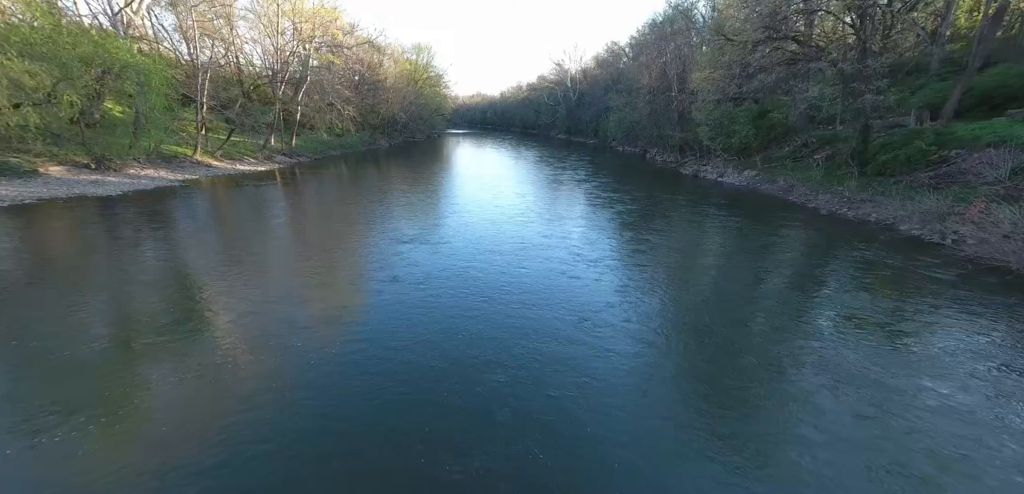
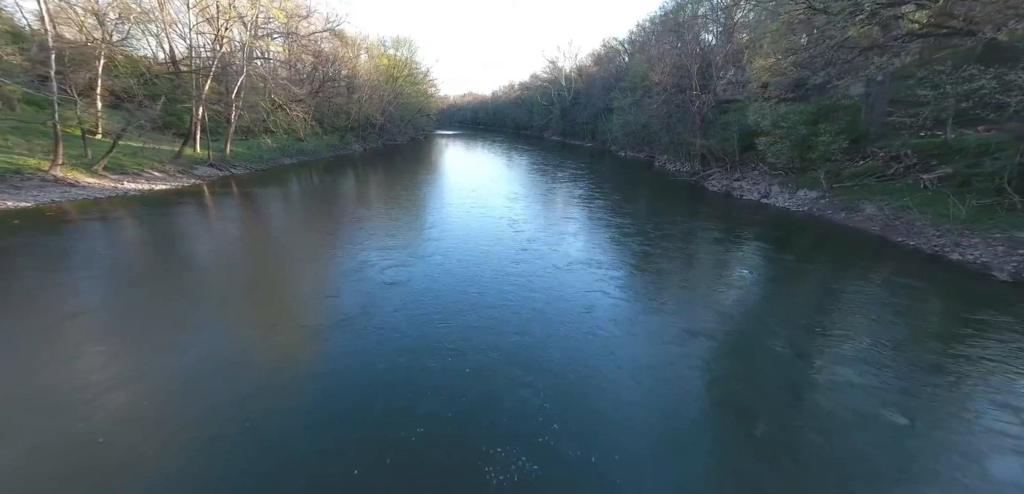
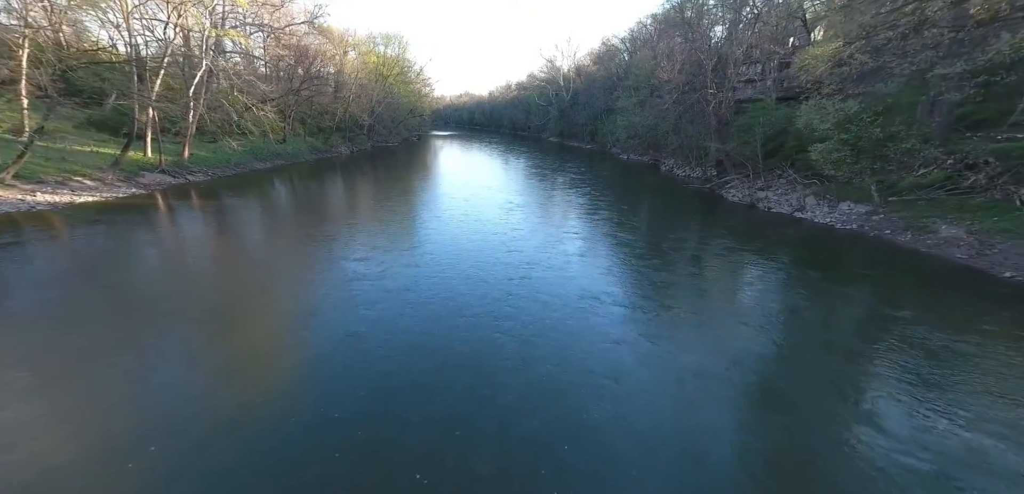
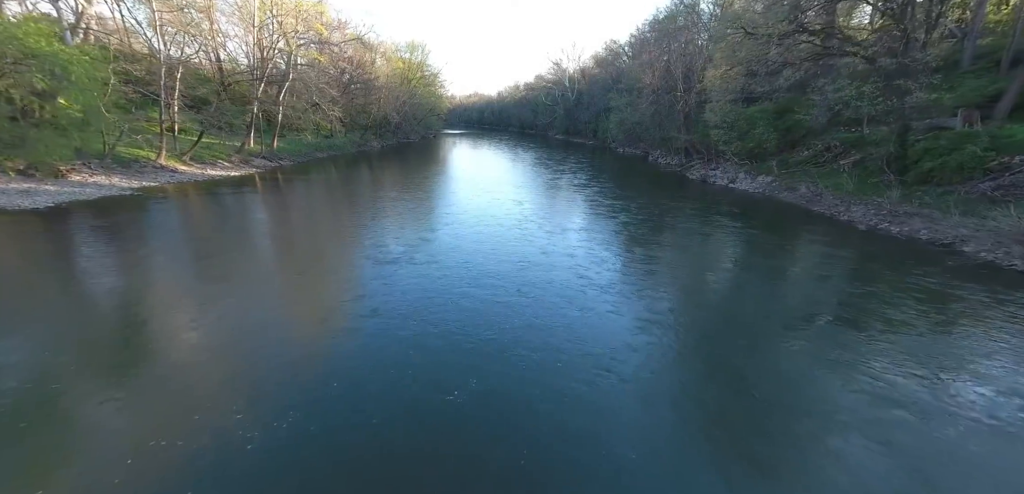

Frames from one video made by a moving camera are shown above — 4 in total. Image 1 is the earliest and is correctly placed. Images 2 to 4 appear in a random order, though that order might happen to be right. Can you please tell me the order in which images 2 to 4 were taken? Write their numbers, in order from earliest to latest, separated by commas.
4, 2, 3
